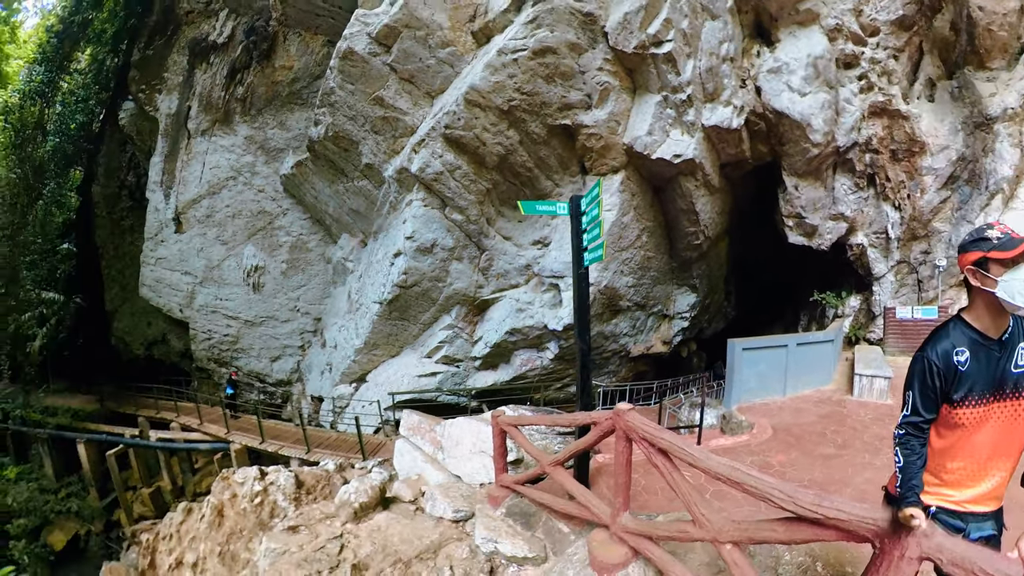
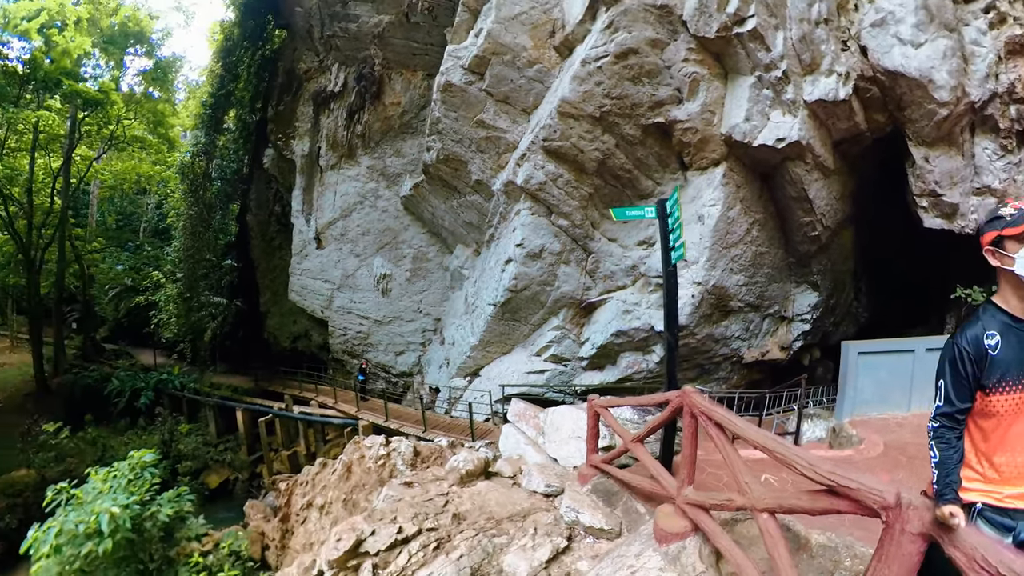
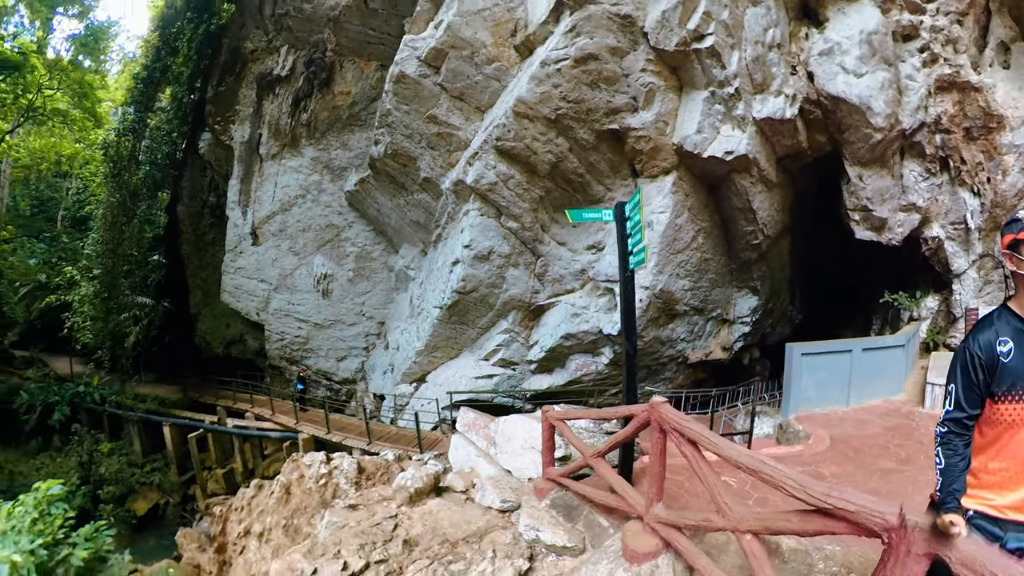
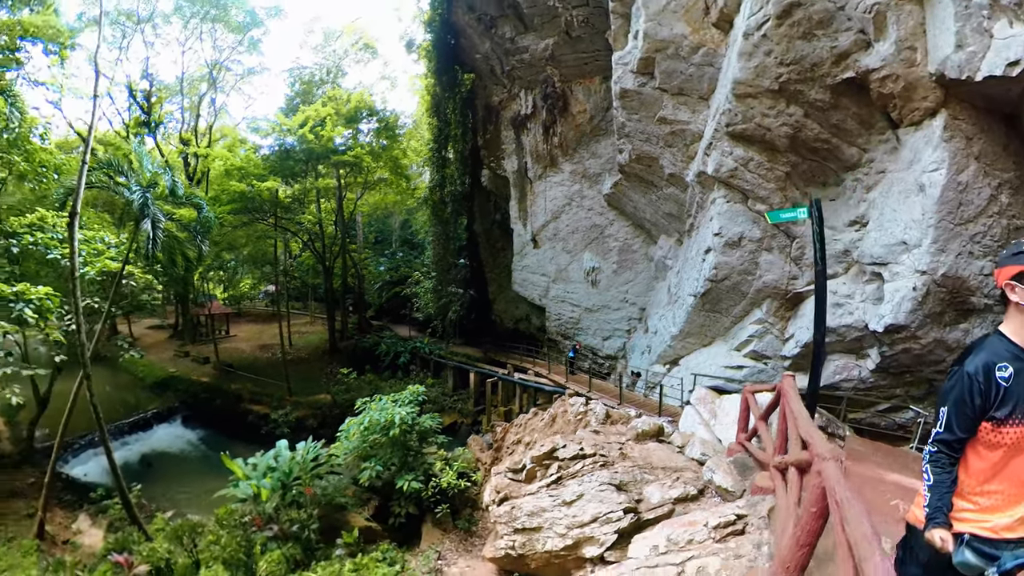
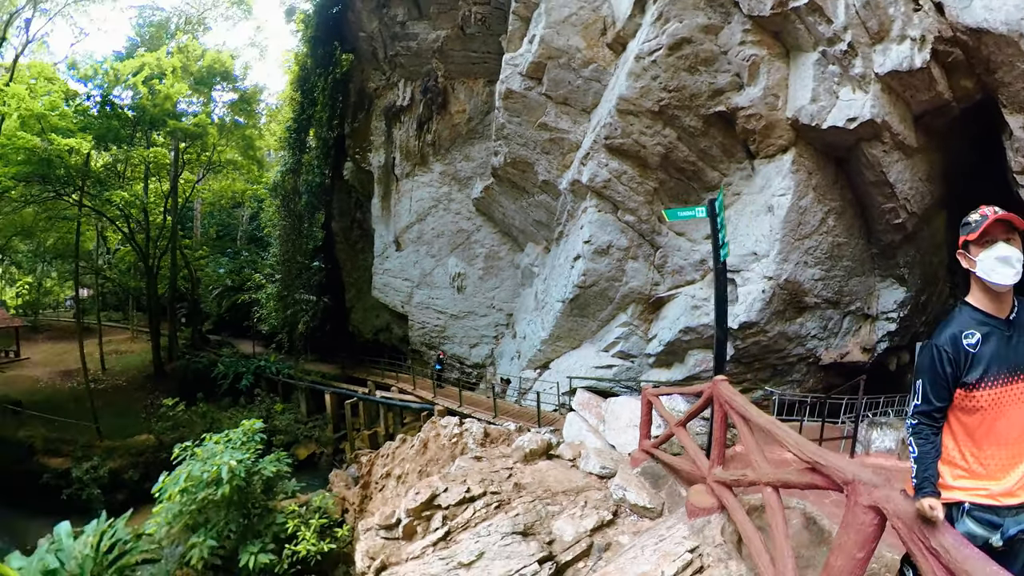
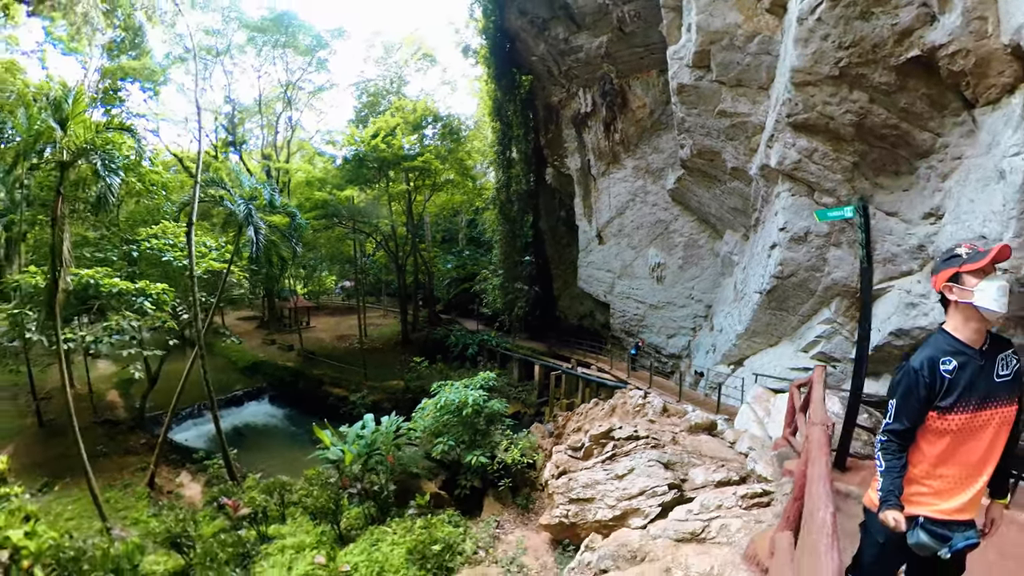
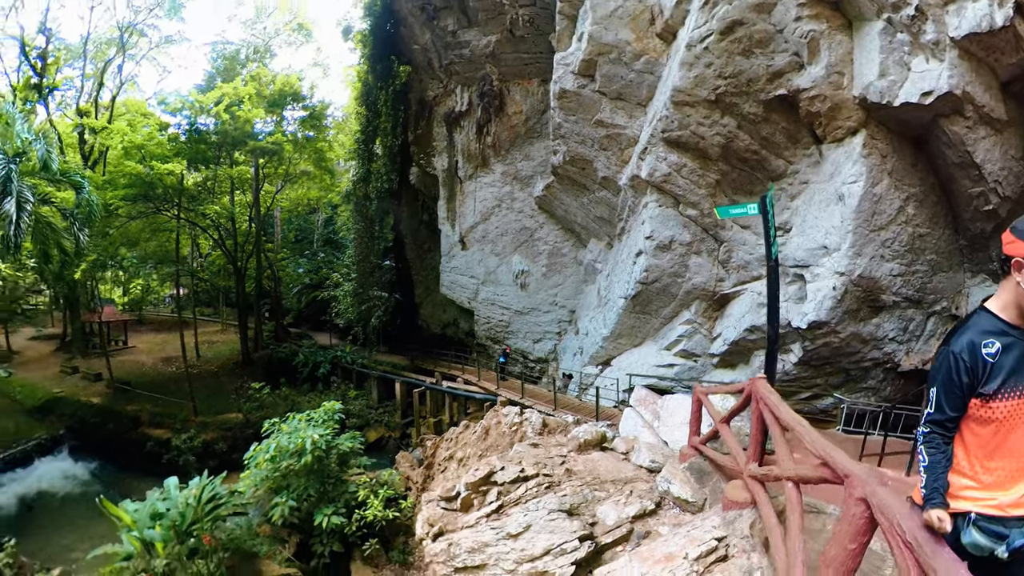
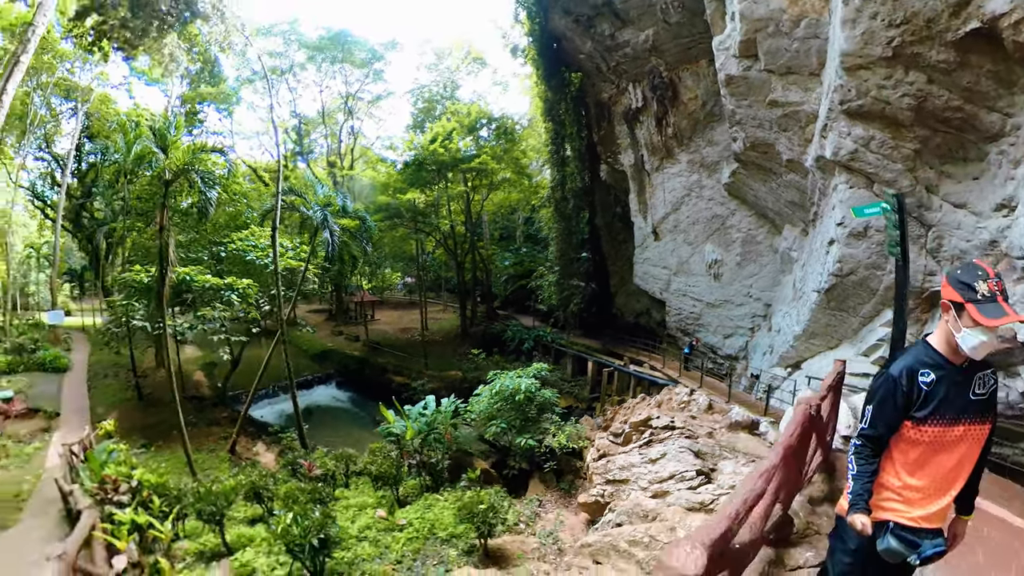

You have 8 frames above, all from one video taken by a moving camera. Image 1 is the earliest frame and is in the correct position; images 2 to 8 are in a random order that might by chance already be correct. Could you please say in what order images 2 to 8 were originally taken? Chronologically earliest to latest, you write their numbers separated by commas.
3, 2, 5, 7, 4, 6, 8
